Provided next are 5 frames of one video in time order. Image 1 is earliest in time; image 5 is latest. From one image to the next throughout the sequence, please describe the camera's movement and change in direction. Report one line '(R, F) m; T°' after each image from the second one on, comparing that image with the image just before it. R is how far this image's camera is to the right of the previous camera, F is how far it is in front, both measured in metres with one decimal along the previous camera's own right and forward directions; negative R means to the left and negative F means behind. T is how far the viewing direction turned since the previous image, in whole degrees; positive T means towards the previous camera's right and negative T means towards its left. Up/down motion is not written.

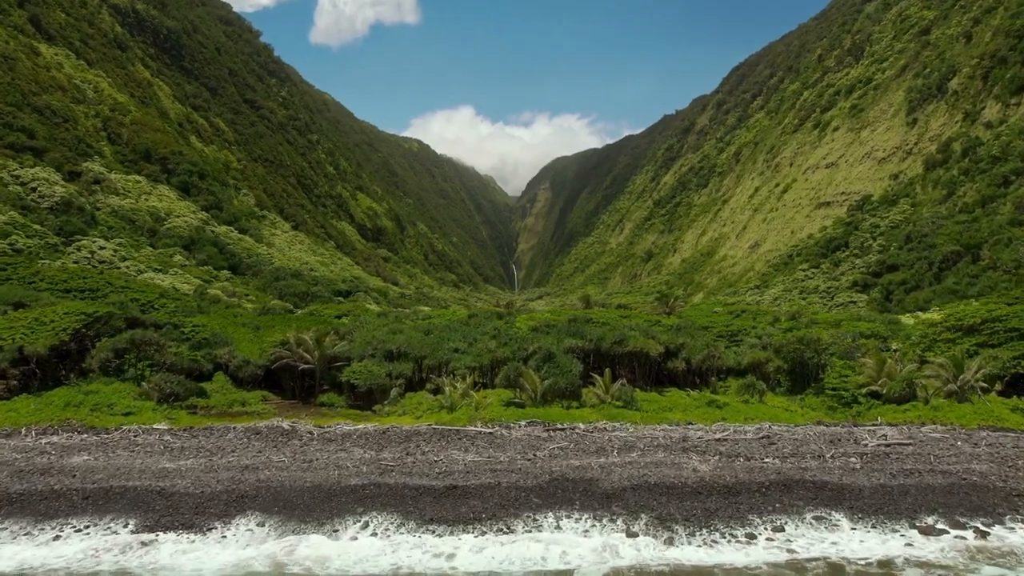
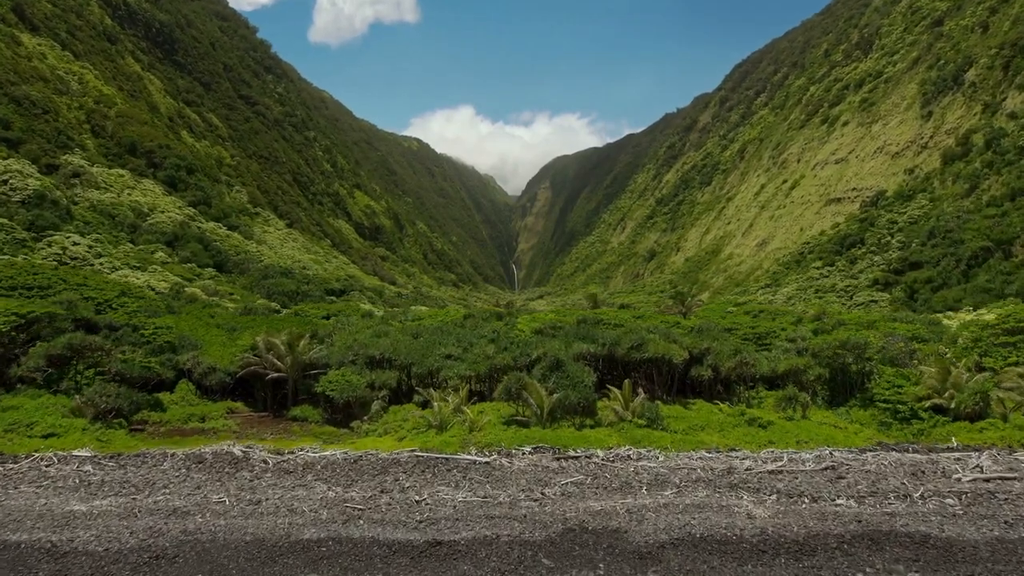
(-0.1, +2.6) m; 0°
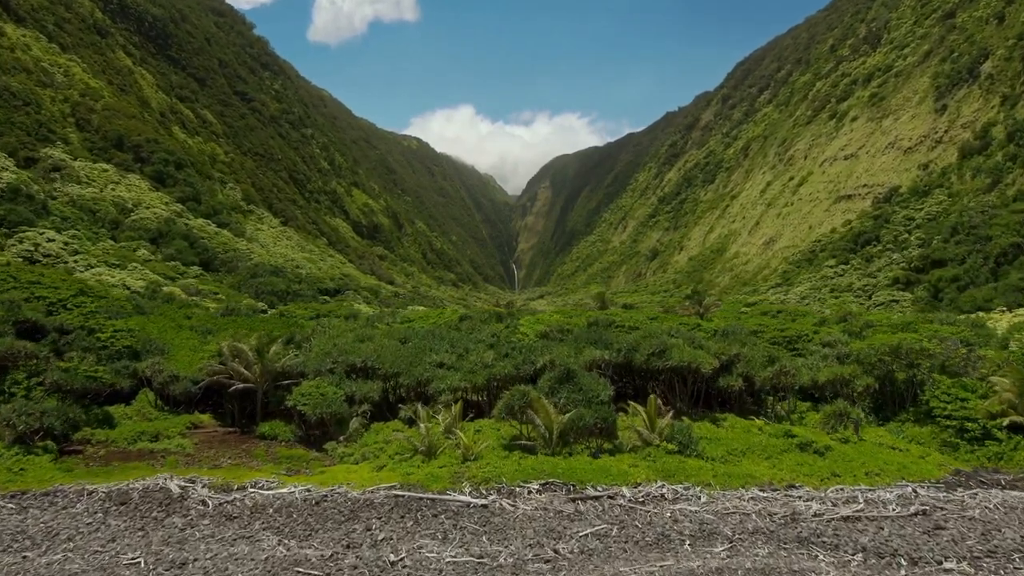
(-0.1, +2.3) m; 0°
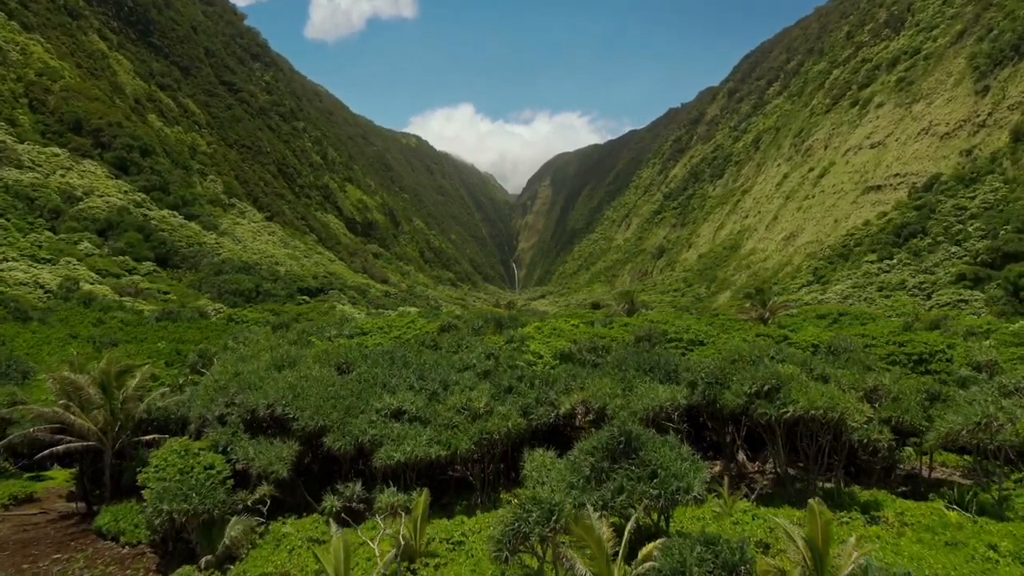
(-0.3, +6.1) m; 0°
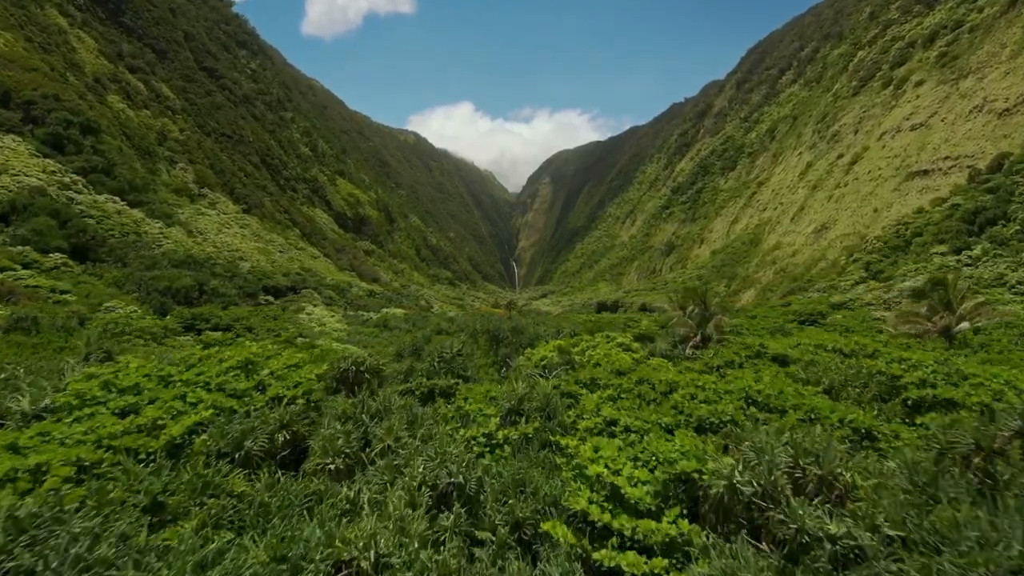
(-0.2, +8.0) m; 0°
